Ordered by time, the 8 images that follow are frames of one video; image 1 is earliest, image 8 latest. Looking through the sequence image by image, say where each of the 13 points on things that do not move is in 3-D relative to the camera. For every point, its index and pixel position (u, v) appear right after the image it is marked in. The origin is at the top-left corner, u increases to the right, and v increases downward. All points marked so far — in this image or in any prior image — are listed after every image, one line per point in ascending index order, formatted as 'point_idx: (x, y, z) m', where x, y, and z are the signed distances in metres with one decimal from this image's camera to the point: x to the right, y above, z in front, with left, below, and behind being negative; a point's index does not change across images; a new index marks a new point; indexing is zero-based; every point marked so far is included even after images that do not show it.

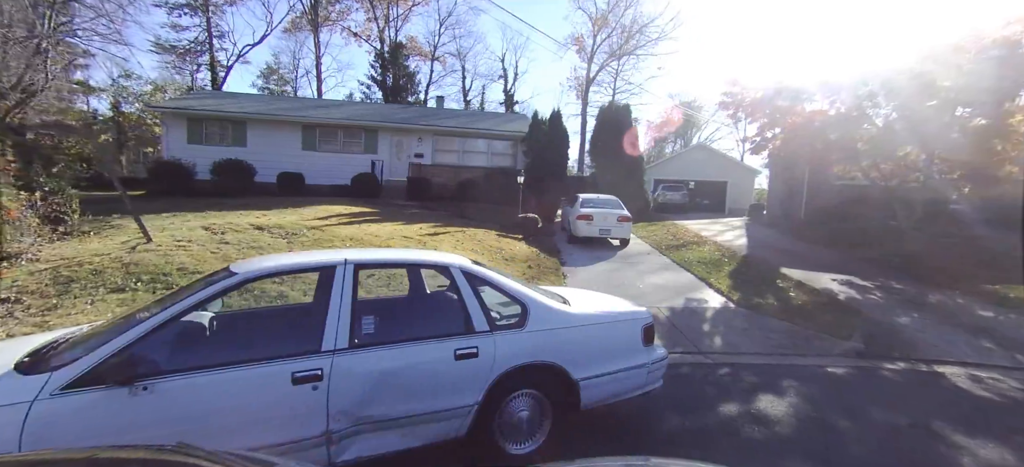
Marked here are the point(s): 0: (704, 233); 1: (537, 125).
0: (+7.3, +0.2, +16.0) m
1: (+1.1, +4.7, +18.2) m
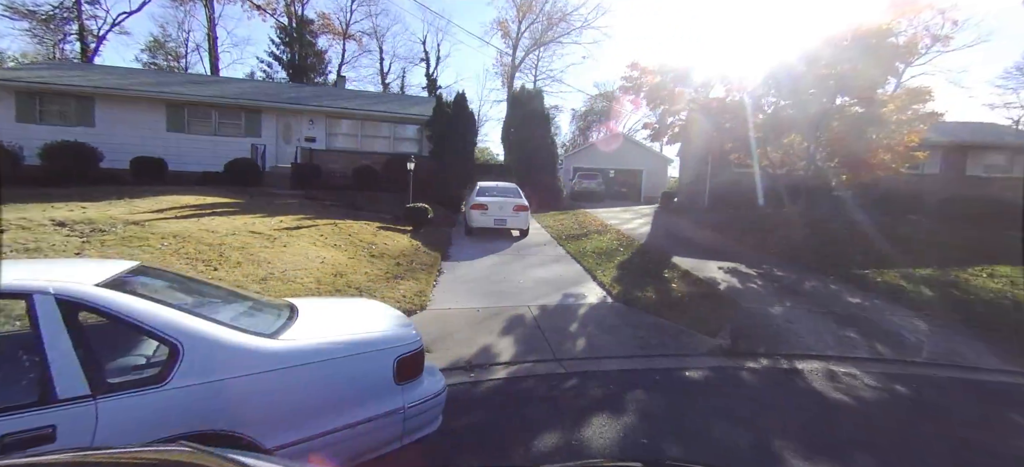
0: (+3.7, +0.6, +15.5) m
1: (-2.9, +5.0, +16.8) m
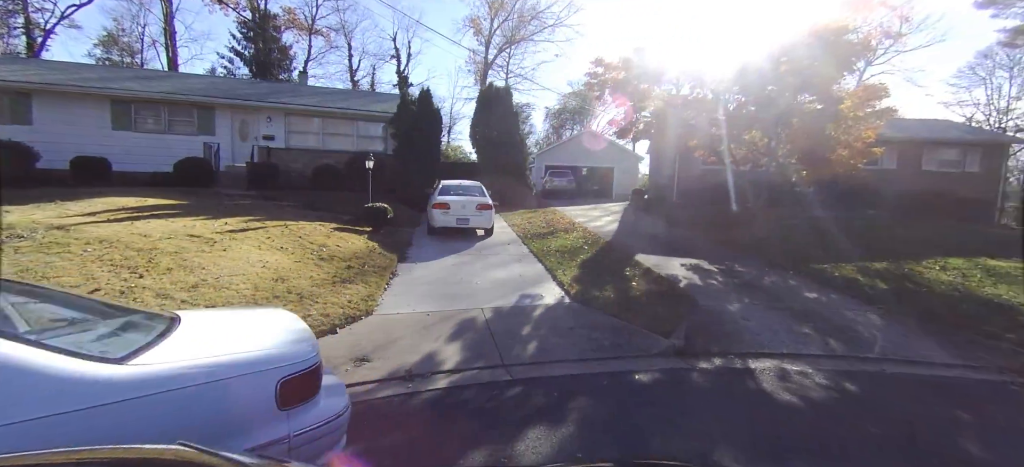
0: (+2.5, +0.7, +15.3) m
1: (-4.2, +5.0, +16.3) m
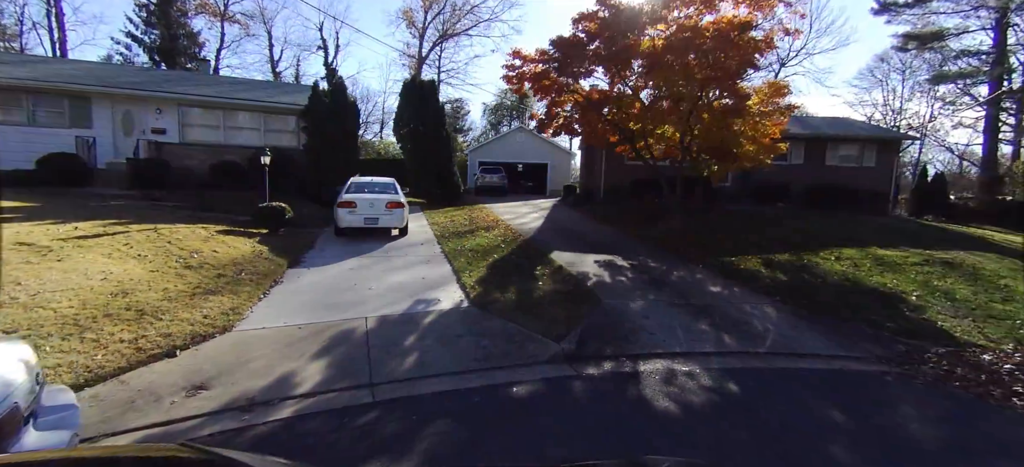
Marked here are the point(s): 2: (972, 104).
0: (-0.2, +0.7, +14.8) m
1: (-7.1, +4.9, +15.1) m
2: (+15.8, +4.5, +14.4) m
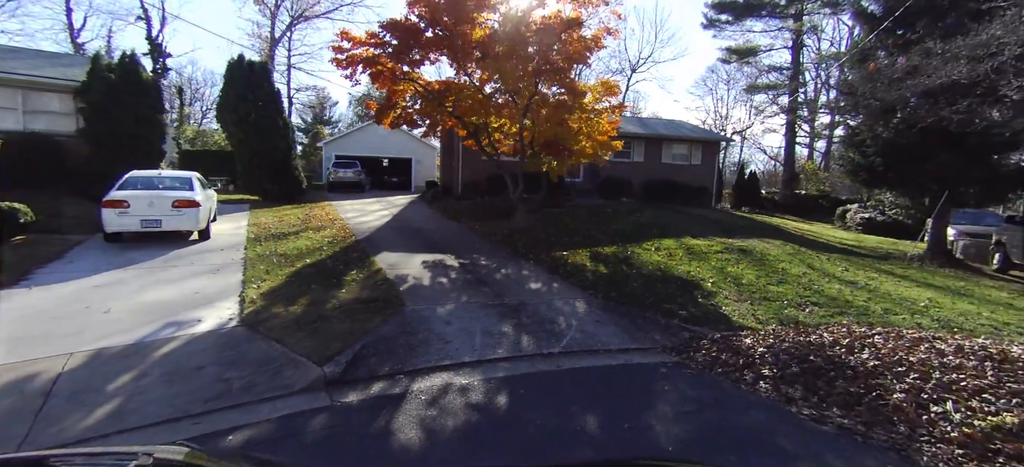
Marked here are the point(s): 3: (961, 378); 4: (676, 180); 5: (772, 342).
0: (-5.1, +0.7, +13.4) m
1: (-11.9, +4.7, +12.0) m
2: (+10.5, +4.9, +16.7) m
3: (+3.8, -1.2, +3.5) m
4: (+6.2, +2.0, +15.8) m
5: (+2.9, -1.2, +4.8) m
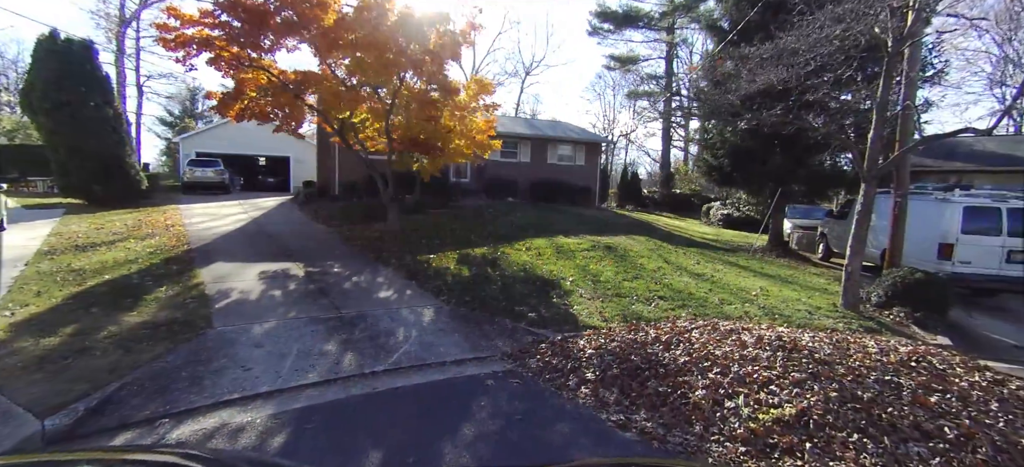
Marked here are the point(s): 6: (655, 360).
0: (-8.5, +0.5, +11.6) m
1: (-15.1, +4.3, +9.0) m
2: (+6.1, +5.0, +17.7) m
3: (+2.0, -1.1, +3.5) m
4: (+2.1, +2.1, +16.0) m
5: (+1.0, -1.2, +4.6) m
6: (+1.3, -1.2, +3.9) m
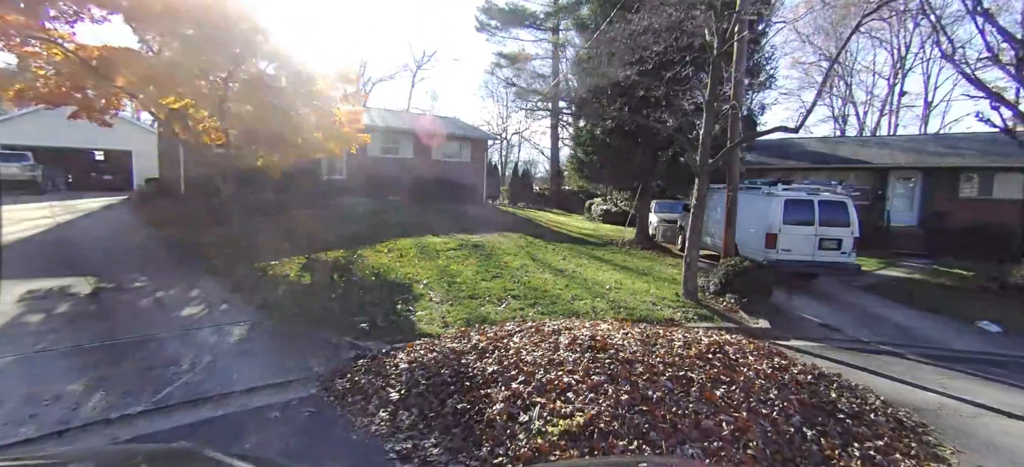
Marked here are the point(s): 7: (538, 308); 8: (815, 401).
0: (-11.6, +0.2, +9.2) m
1: (-17.6, +3.9, +5.5) m
2: (+1.5, +5.1, +17.9) m
3: (+0.4, -1.1, +3.3) m
4: (-2.0, +2.1, +15.5) m
5: (-0.8, -1.2, +4.1) m
6: (-0.4, -1.2, +3.5) m
7: (+0.4, -1.0, +5.6) m
8: (+2.3, -1.3, +3.2) m
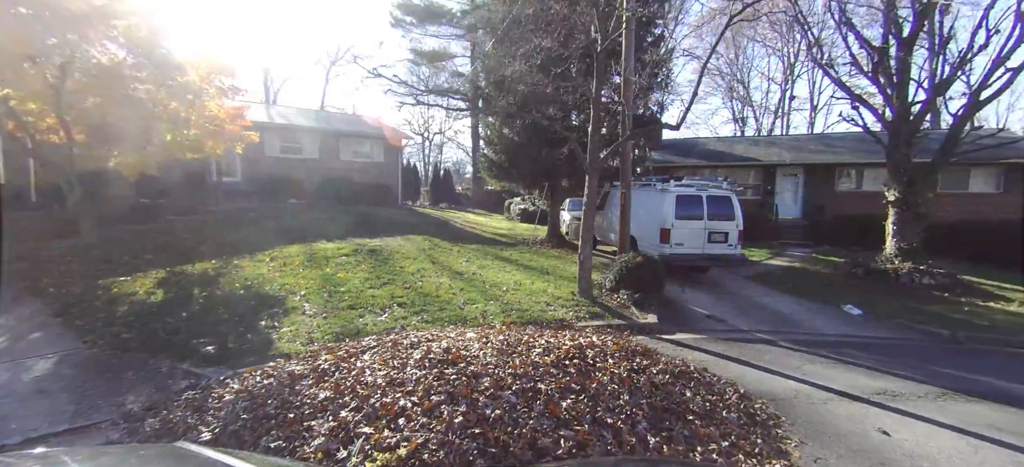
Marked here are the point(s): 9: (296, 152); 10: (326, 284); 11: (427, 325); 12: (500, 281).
0: (-13.4, -0.2, +7.3) m
1: (-19.1, +3.3, +2.7) m
2: (-1.7, +5.1, +17.6) m
3: (-0.8, -1.1, +2.9) m
4: (-4.9, +2.0, +14.8) m
5: (-2.1, -1.2, +3.6) m
6: (-1.6, -1.2, +3.1) m
7: (-1.1, -1.0, +5.2) m
8: (+1.1, -1.3, +3.1) m
9: (-6.5, +2.6, +13.7) m
10: (-2.7, -0.7, +6.1) m
11: (-1.0, -1.1, +4.9) m
12: (-0.2, -0.8, +6.6) m
